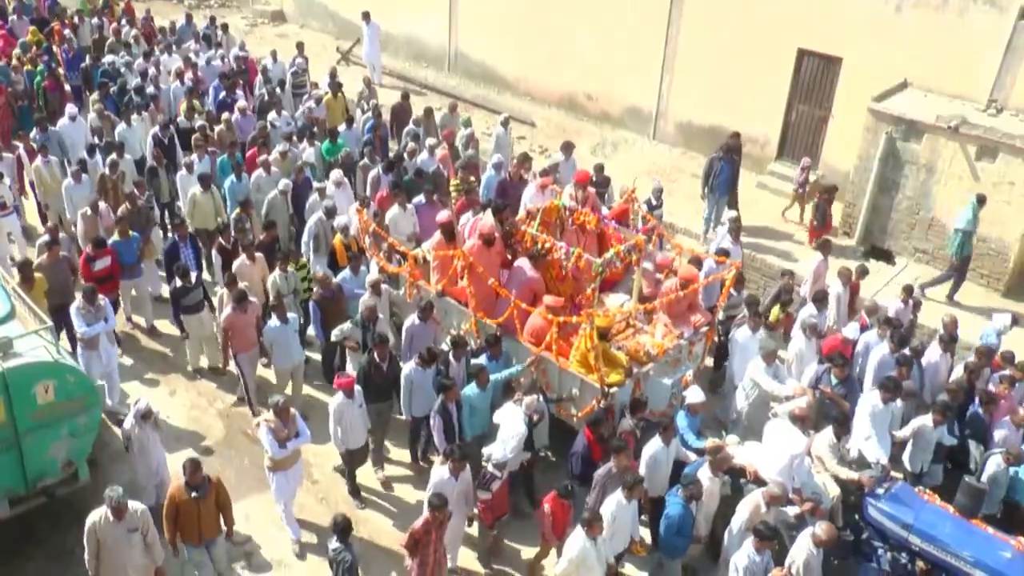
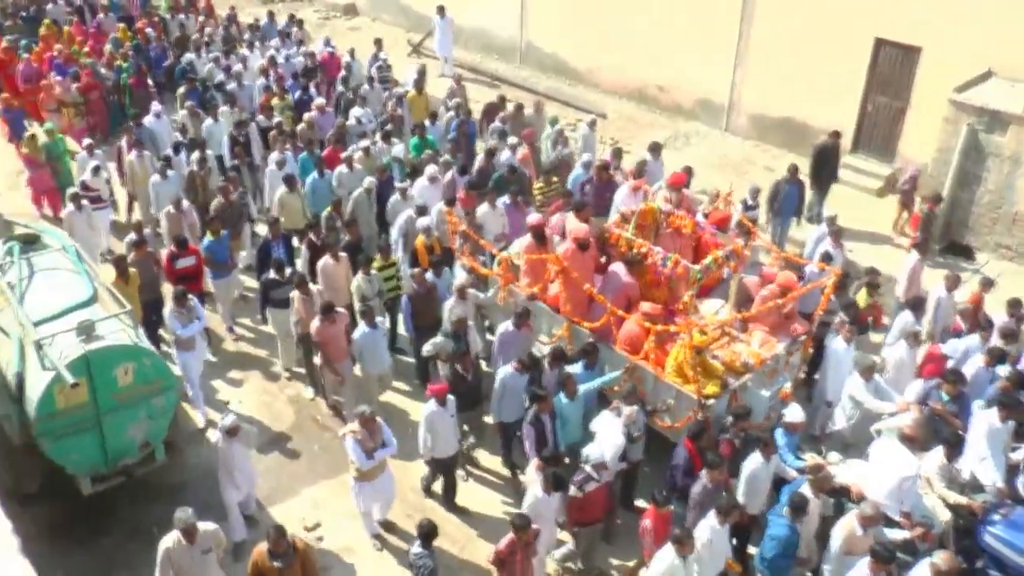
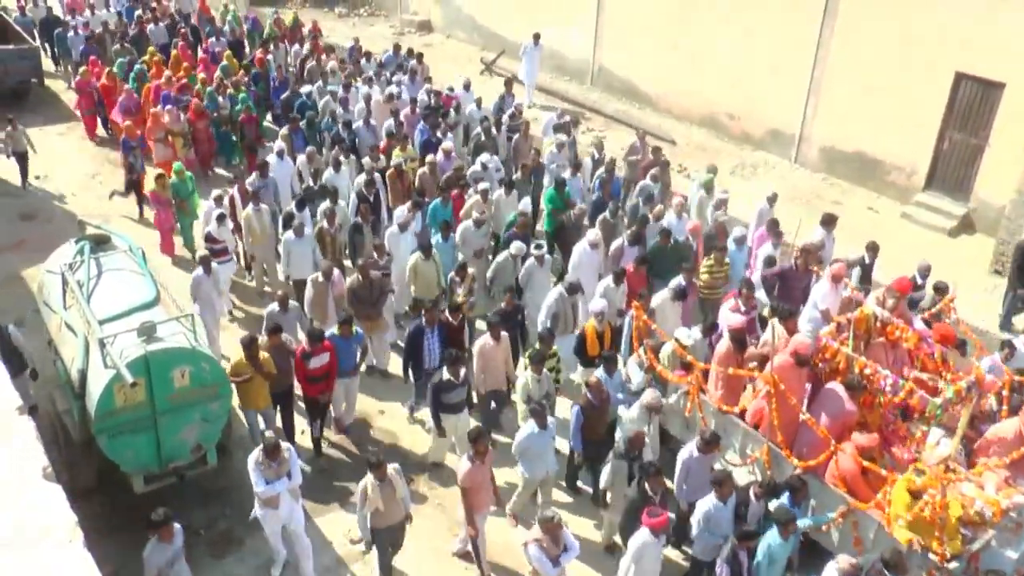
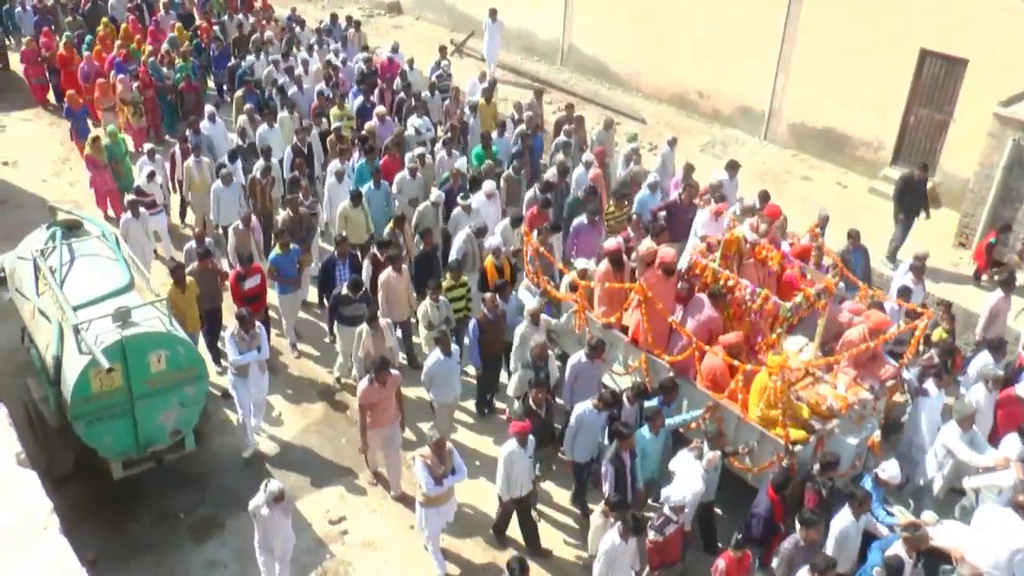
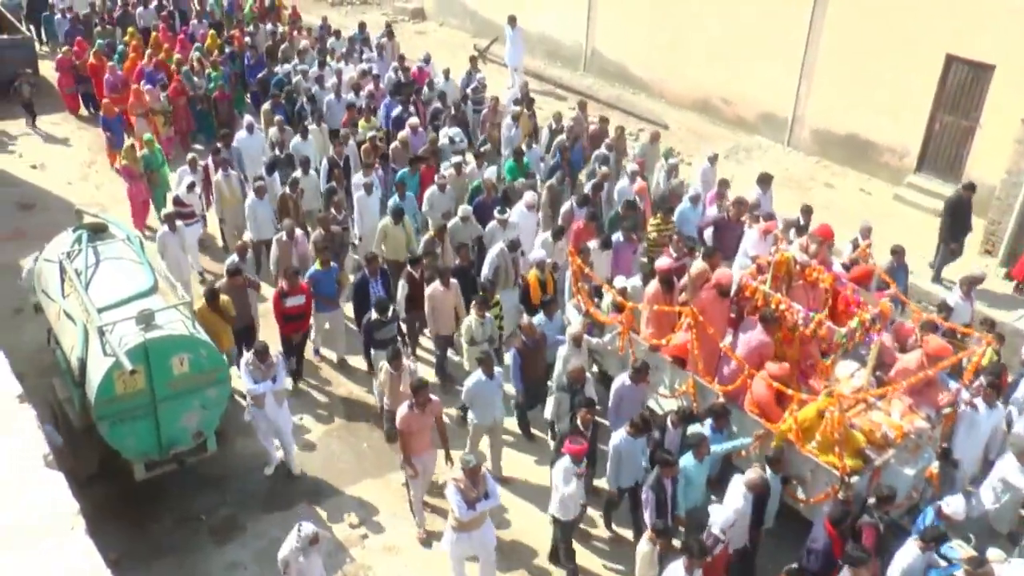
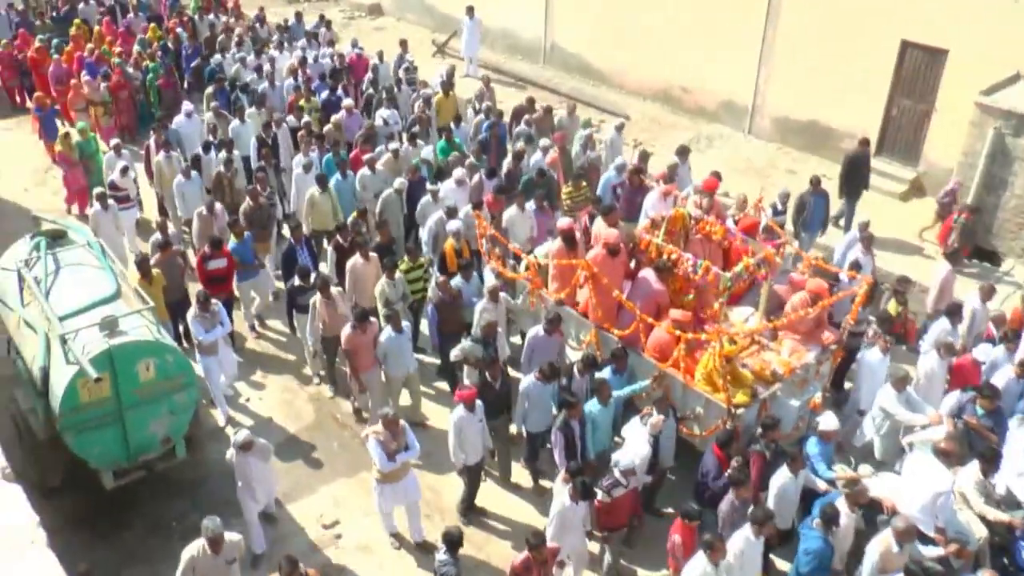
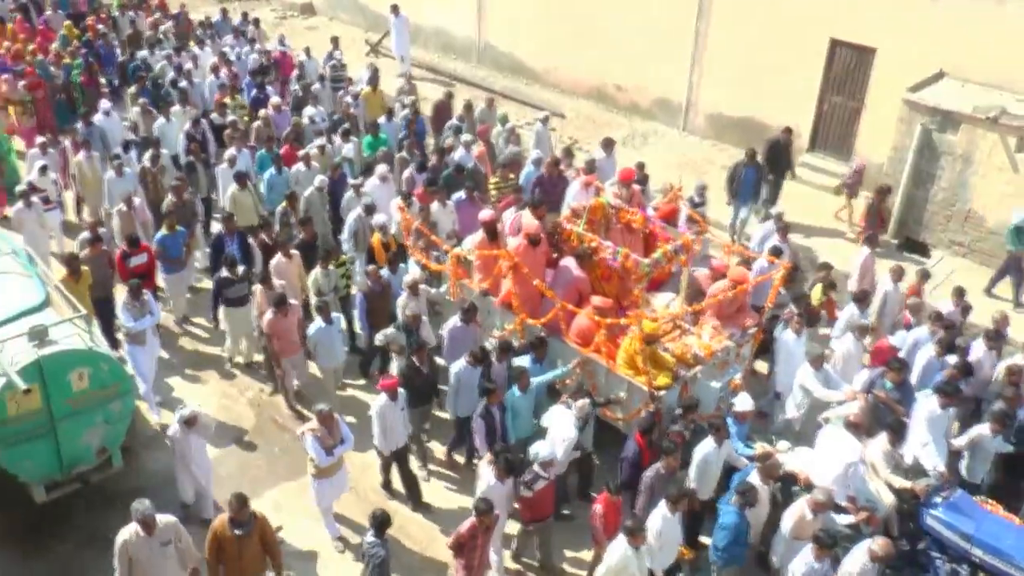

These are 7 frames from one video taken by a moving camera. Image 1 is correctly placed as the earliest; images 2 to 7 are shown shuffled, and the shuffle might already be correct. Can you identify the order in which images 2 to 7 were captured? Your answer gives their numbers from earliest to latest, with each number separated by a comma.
7, 2, 6, 4, 5, 3
